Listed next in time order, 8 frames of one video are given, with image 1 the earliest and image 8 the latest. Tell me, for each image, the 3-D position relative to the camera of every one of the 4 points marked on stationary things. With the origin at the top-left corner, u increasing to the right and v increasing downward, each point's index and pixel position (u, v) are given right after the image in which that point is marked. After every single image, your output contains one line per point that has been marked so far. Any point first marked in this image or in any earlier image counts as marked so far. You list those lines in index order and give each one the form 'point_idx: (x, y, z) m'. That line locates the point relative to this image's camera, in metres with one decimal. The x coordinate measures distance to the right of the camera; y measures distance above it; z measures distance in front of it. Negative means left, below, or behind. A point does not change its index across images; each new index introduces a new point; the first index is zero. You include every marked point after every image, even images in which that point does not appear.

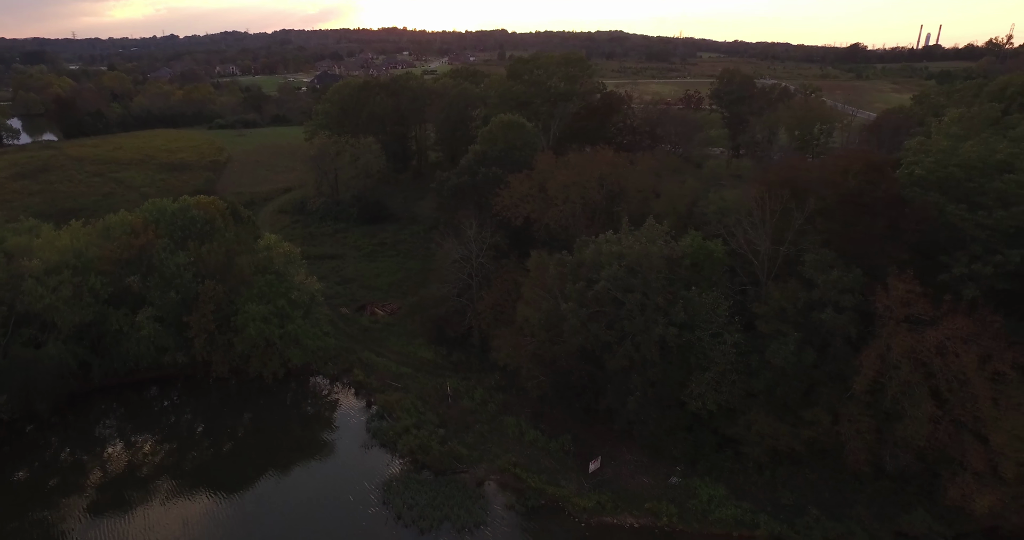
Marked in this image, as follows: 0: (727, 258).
0: (+5.2, +0.2, +17.1) m
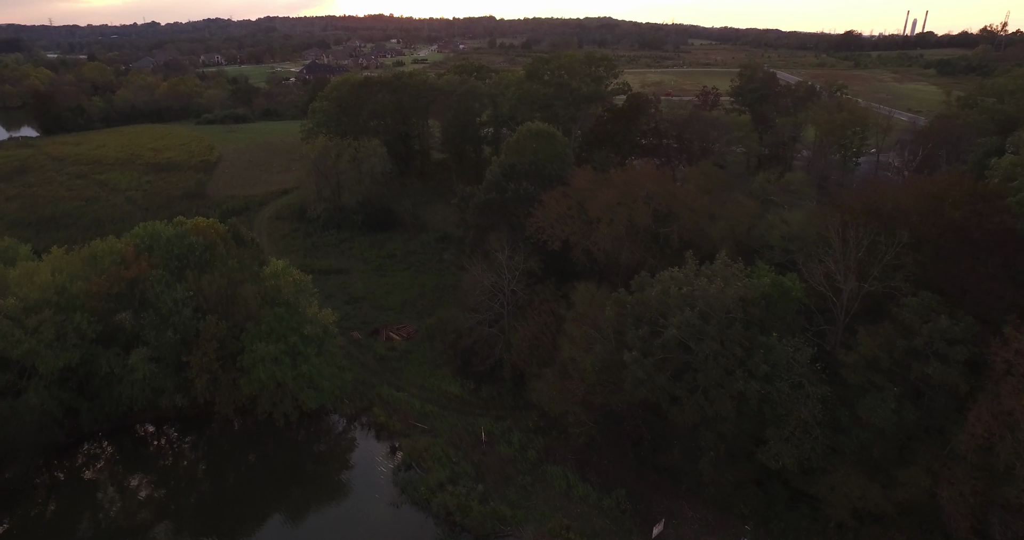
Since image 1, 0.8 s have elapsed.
0: (+6.3, -0.6, +15.1) m
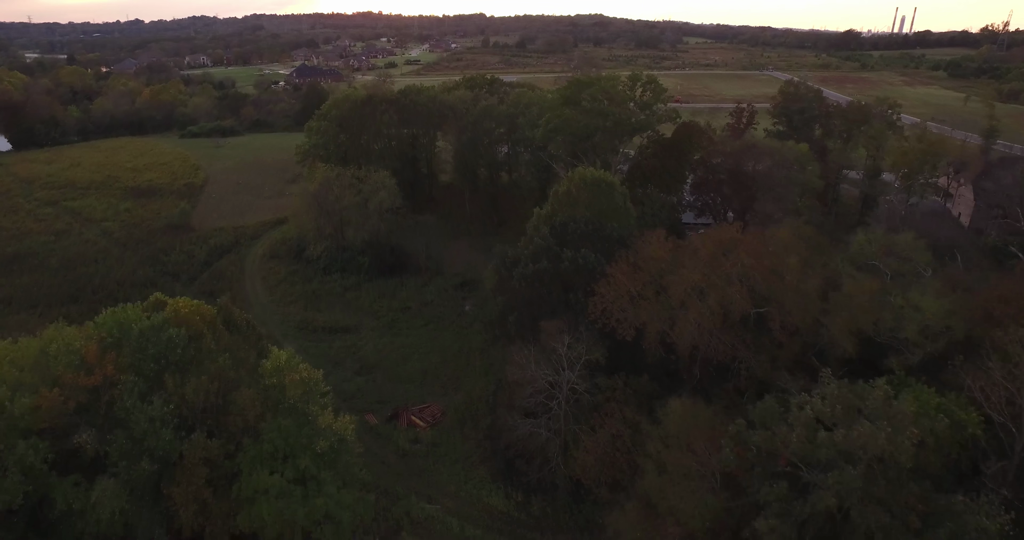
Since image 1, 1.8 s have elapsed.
0: (+7.7, -2.6, +11.5) m
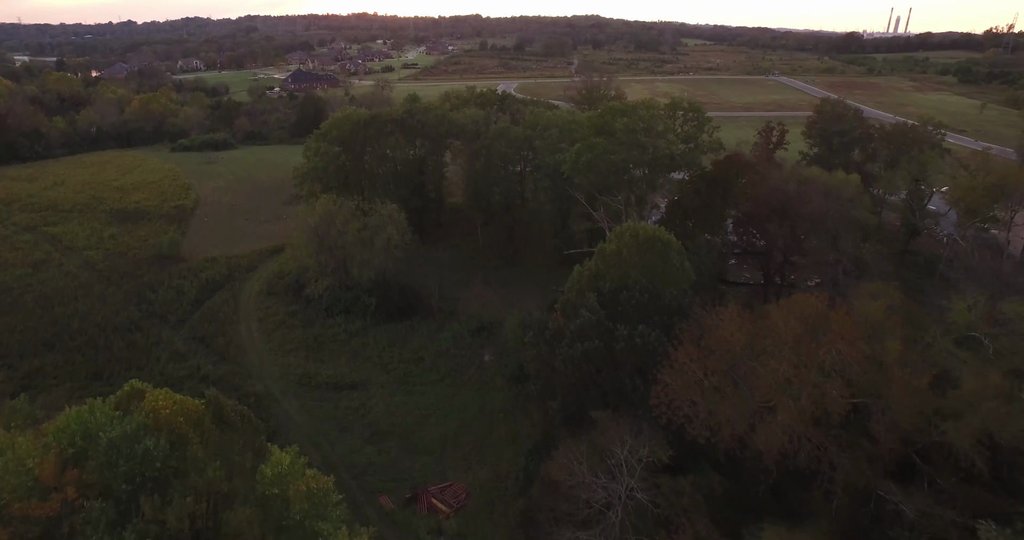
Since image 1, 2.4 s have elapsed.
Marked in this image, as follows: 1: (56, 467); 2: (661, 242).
0: (+8.6, -4.2, +9.0) m
1: (-7.3, -3.2, +11.4) m
2: (+3.3, +0.7, +15.7) m
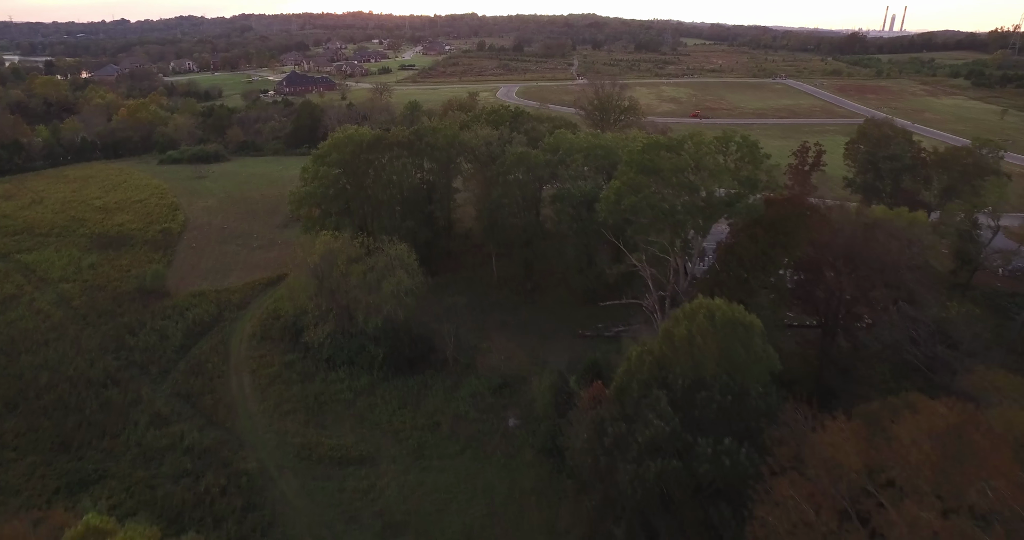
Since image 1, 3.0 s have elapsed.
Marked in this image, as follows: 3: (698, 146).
0: (+9.6, -5.8, +6.2) m
1: (-6.4, -4.8, +8.5) m
2: (+4.1, -0.9, +12.8) m
3: (+5.2, +3.4, +19.7) m
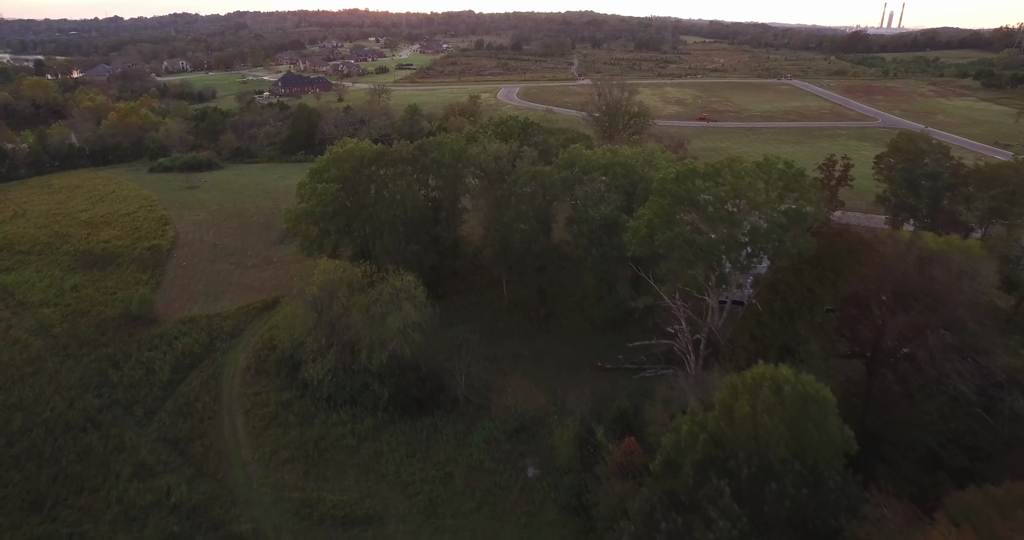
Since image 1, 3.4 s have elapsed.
0: (+10.2, -6.8, +4.4) m
1: (-5.8, -5.9, +6.6) m
2: (+4.7, -1.9, +11.0) m
3: (+5.7, +2.5, +17.8) m
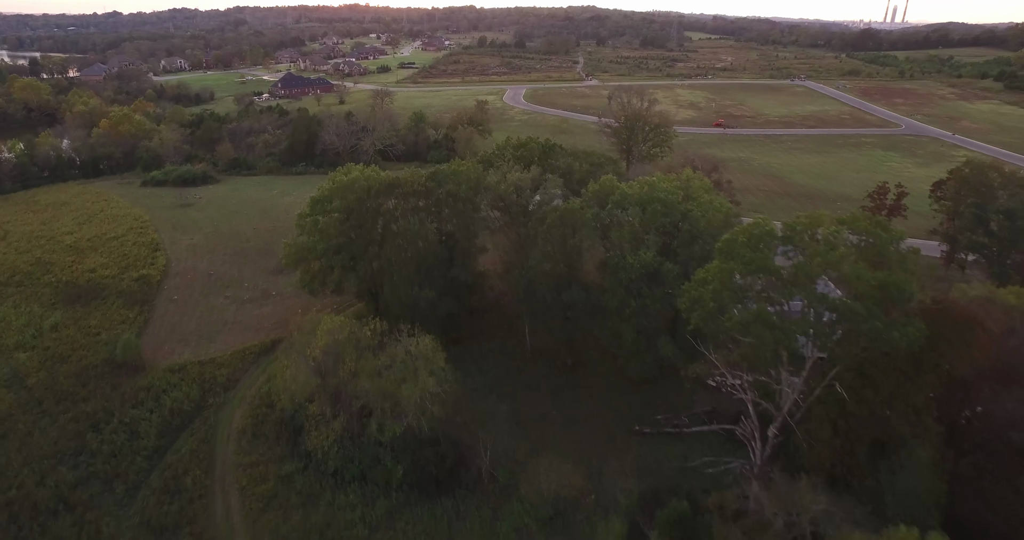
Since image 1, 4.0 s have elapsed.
0: (+11.0, -8.5, +1.8) m
1: (-5.0, -7.6, +4.0) m
2: (+5.5, -3.6, +8.3) m
3: (+6.5, +0.8, +15.1) m
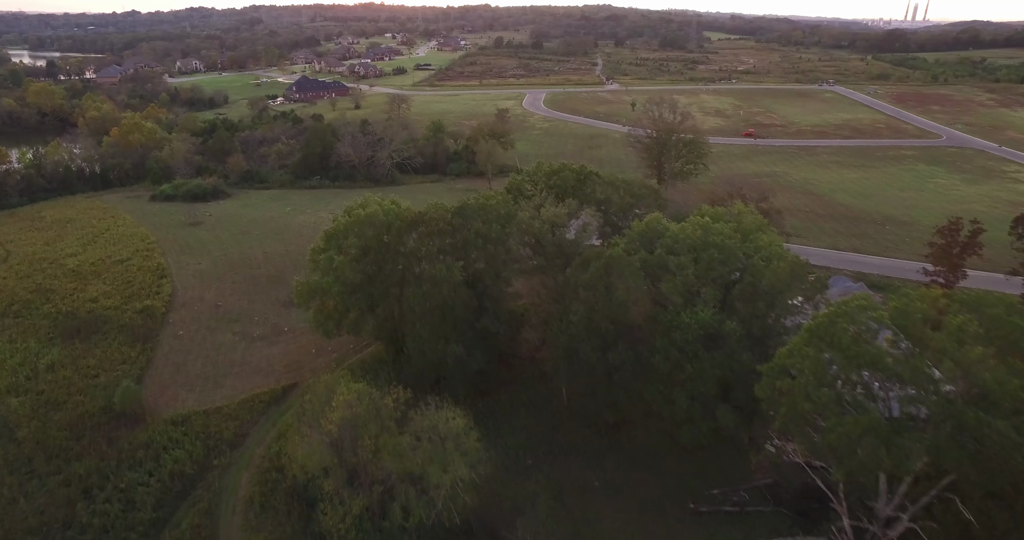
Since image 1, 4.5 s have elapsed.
0: (+11.6, -10.2, -0.8) m
1: (-4.3, -9.1, +1.7) m
2: (+6.3, -5.2, +5.8) m
3: (+7.5, -0.8, +12.6) m
